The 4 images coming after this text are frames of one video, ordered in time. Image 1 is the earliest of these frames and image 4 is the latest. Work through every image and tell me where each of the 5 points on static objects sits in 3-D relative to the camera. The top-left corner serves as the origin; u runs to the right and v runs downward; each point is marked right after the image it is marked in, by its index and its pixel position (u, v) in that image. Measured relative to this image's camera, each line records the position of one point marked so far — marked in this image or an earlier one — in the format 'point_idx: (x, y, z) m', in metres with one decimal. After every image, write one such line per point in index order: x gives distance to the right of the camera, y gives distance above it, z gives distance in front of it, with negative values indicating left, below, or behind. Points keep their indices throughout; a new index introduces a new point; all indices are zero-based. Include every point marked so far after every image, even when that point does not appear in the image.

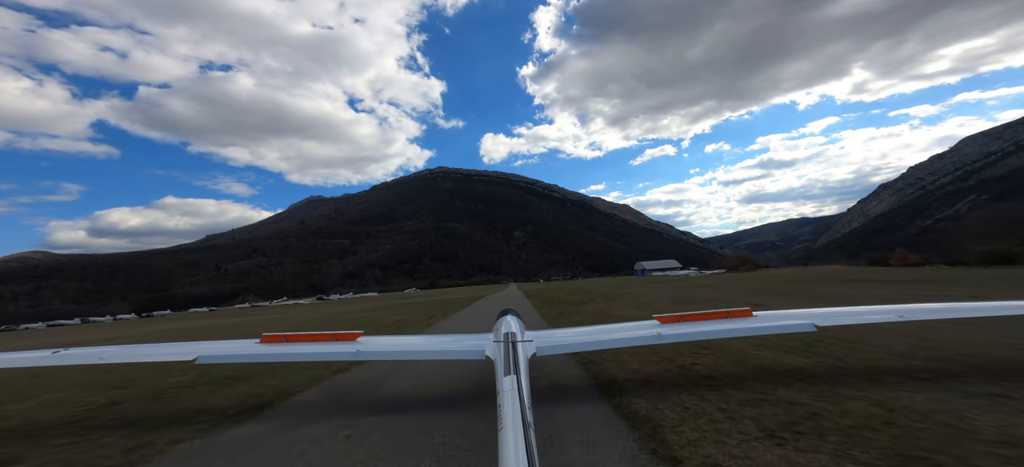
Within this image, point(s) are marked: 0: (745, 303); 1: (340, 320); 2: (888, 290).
0: (+12.0, -3.5, +16.6) m
1: (-10.3, -5.1, +19.0) m
2: (+21.8, -3.1, +18.2) m
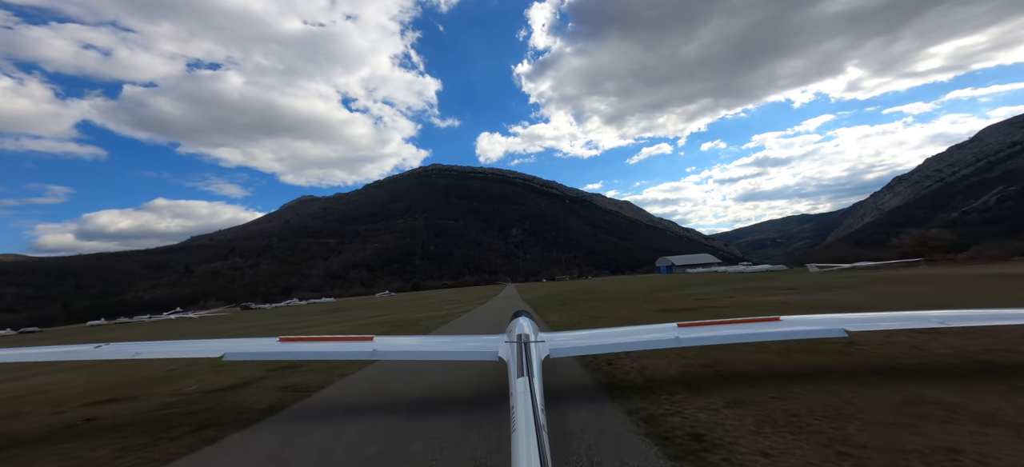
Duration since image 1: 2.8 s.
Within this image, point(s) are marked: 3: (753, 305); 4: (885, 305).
0: (+11.9, -3.3, +15.5) m
1: (-10.4, -5.0, +17.7) m
2: (+21.7, -2.8, +17.2) m
3: (+11.4, -3.2, +15.5) m
4: (+14.3, -2.7, +12.8) m
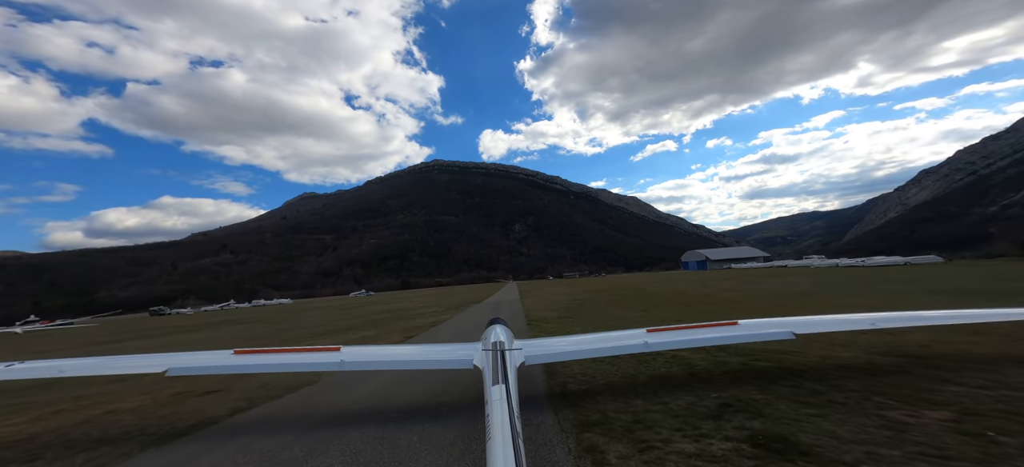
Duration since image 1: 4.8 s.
0: (+12.0, -3.1, +14.5) m
1: (-10.3, -4.8, +17.0) m
2: (+21.9, -2.6, +16.1) m
3: (+11.6, -3.0, +14.5) m
4: (+14.4, -2.5, +11.8) m
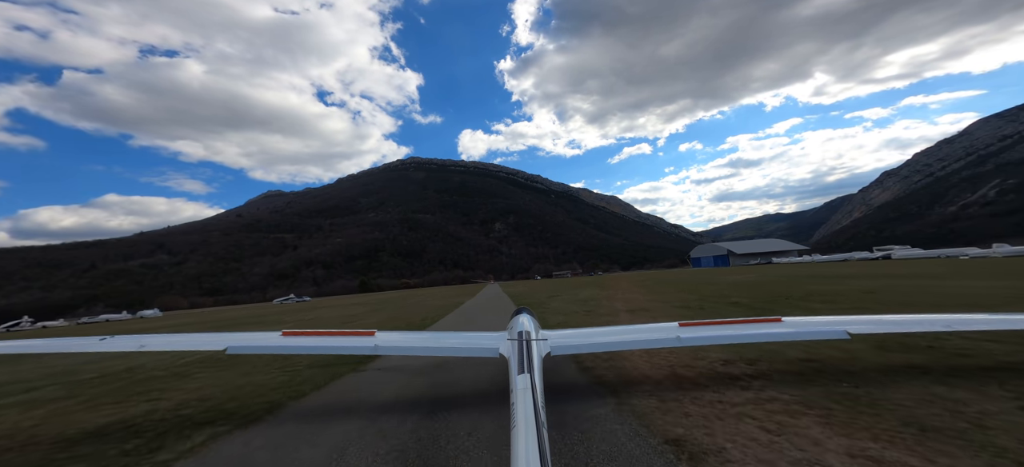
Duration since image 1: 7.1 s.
0: (+11.2, -2.9, +14.4) m
1: (-11.2, -4.7, +15.2) m
2: (+20.8, -2.5, +16.7) m
3: (+10.7, -2.9, +14.3) m
4: (+13.8, -2.4, +11.8) m
